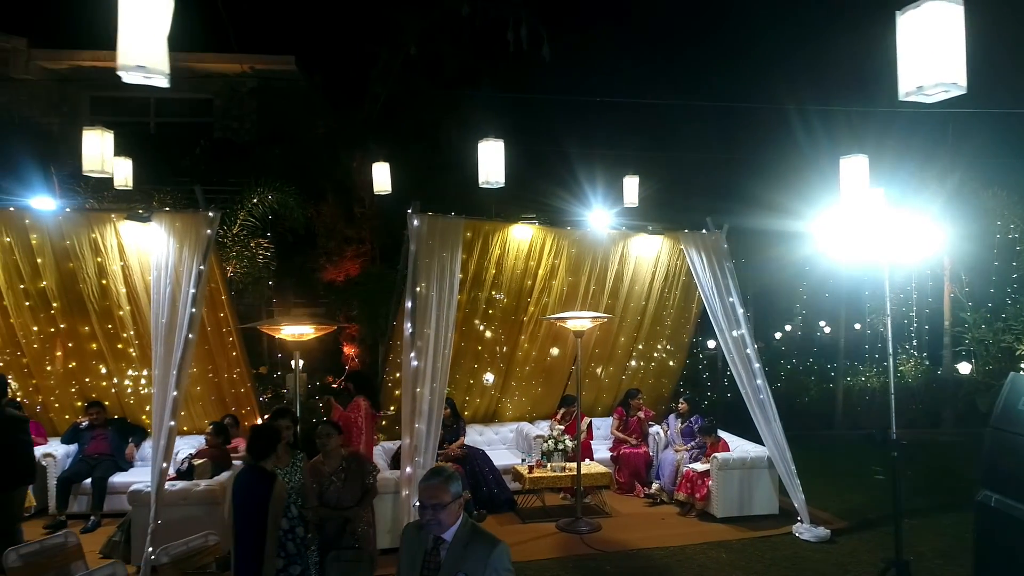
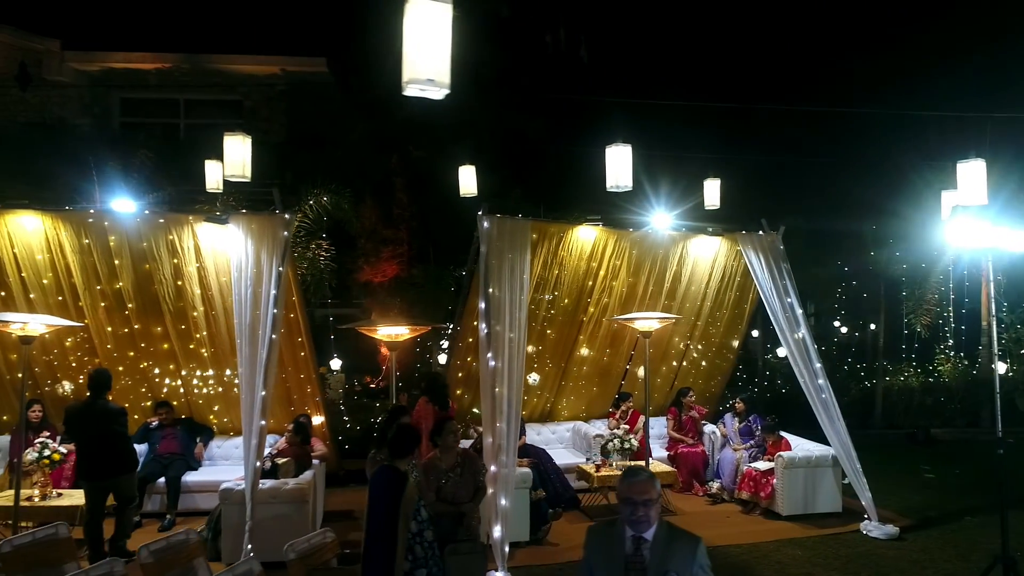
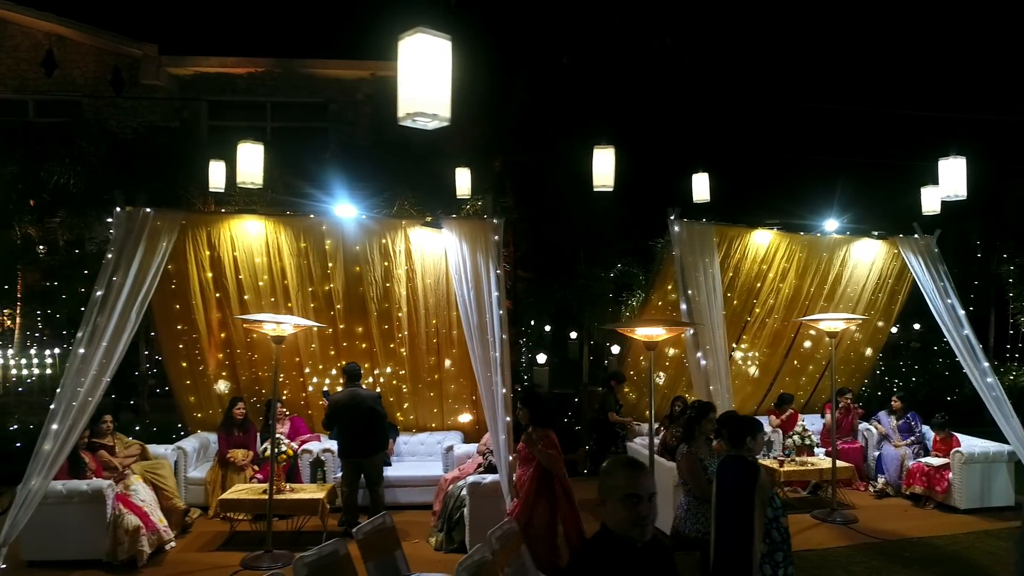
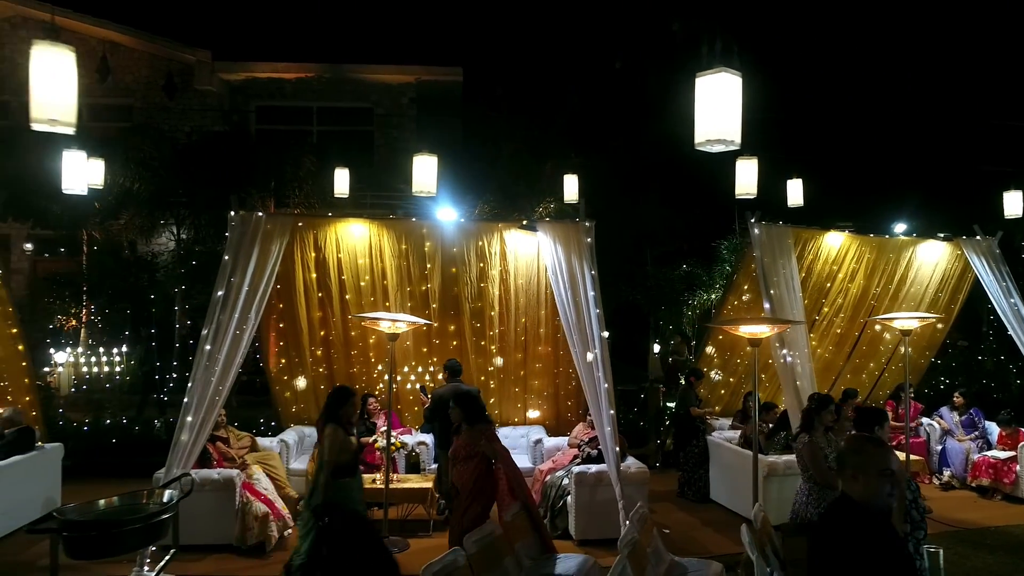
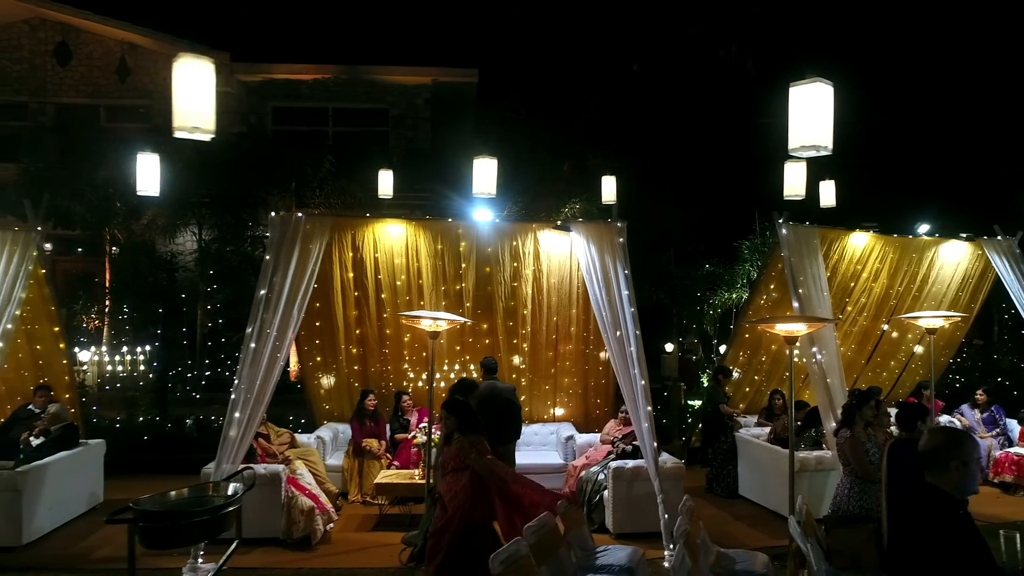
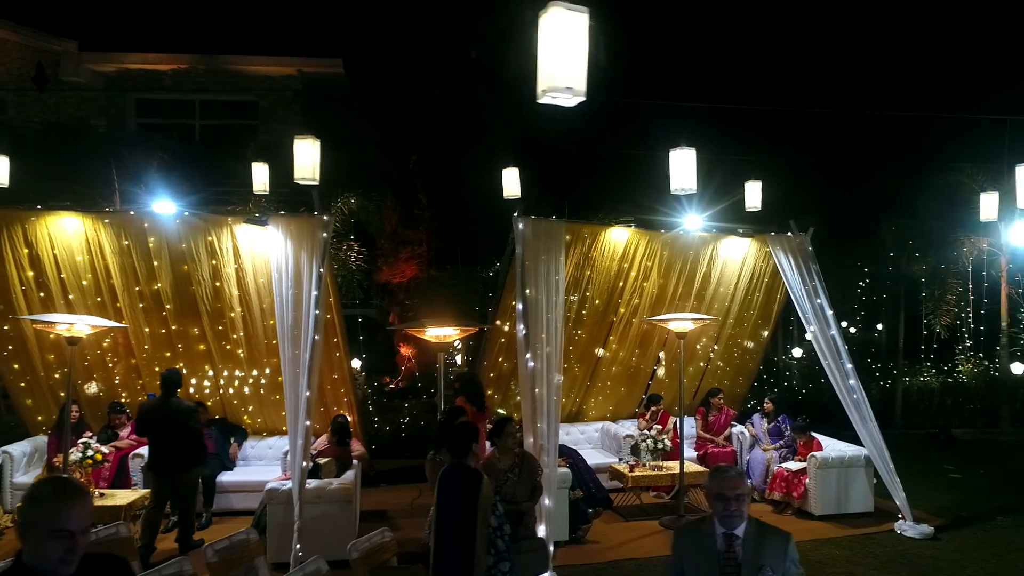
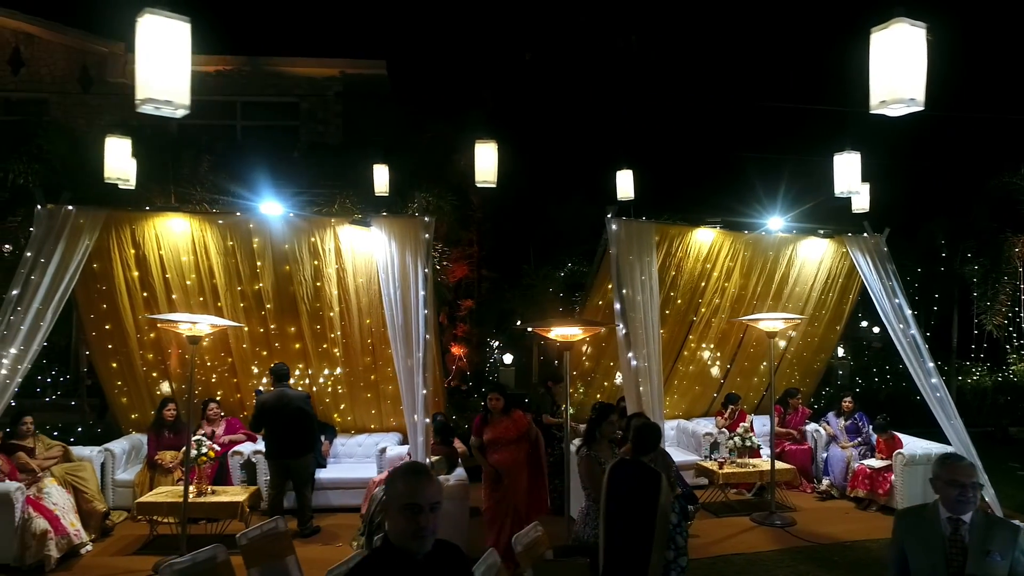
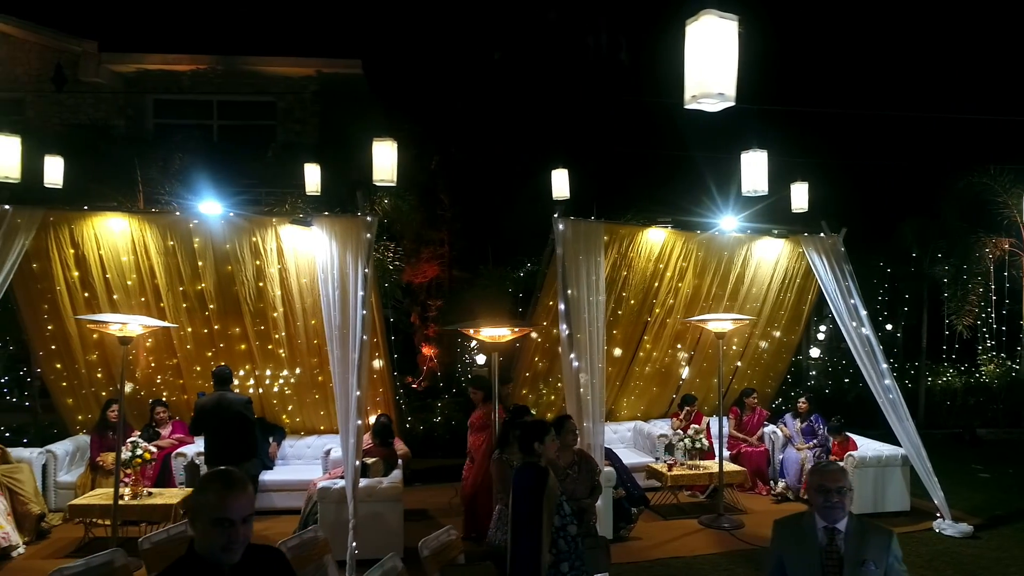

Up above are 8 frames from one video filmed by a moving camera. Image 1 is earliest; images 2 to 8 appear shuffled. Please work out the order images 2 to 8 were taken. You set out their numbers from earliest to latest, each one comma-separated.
2, 6, 8, 7, 3, 4, 5
